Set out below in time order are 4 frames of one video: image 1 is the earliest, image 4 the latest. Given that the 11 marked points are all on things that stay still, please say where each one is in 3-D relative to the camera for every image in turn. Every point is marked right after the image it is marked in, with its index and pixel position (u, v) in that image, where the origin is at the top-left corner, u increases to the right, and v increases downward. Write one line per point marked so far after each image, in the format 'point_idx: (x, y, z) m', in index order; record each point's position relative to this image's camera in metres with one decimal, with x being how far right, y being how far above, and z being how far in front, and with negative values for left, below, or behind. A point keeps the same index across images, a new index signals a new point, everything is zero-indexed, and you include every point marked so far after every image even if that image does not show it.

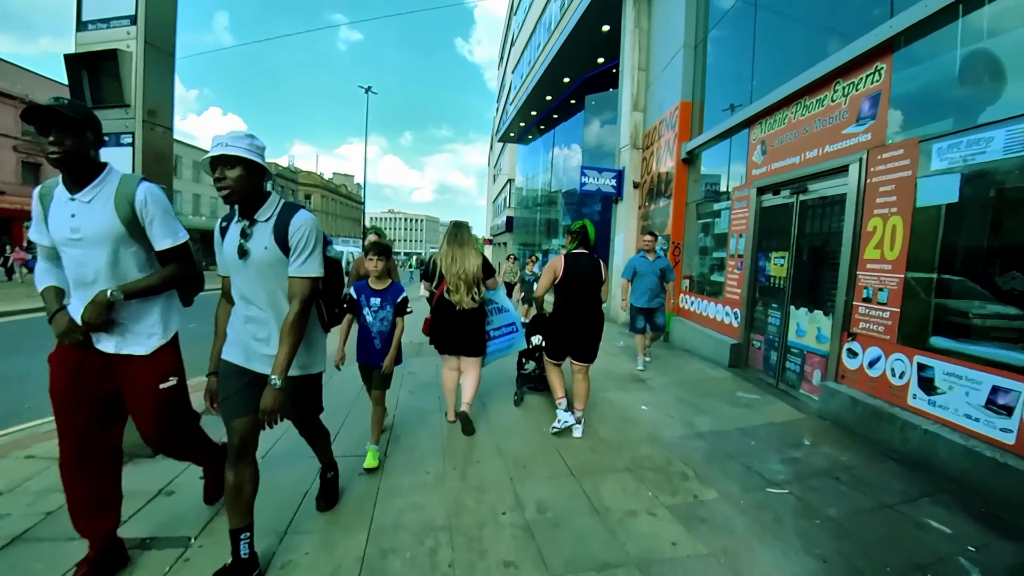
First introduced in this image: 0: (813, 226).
0: (+3.5, +0.7, +5.5) m
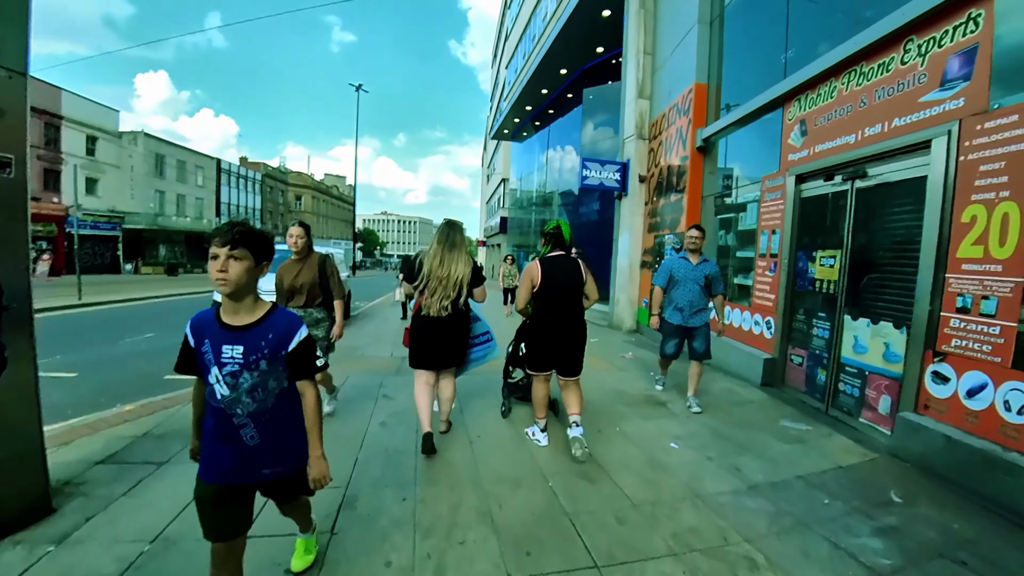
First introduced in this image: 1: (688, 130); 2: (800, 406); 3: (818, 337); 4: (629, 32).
0: (+3.4, +0.6, +4.5) m
1: (+3.0, +2.7, +8.3) m
2: (+3.1, -1.3, +5.1) m
3: (+3.3, -0.5, +5.2) m
4: (+2.7, +5.9, +11.0) m
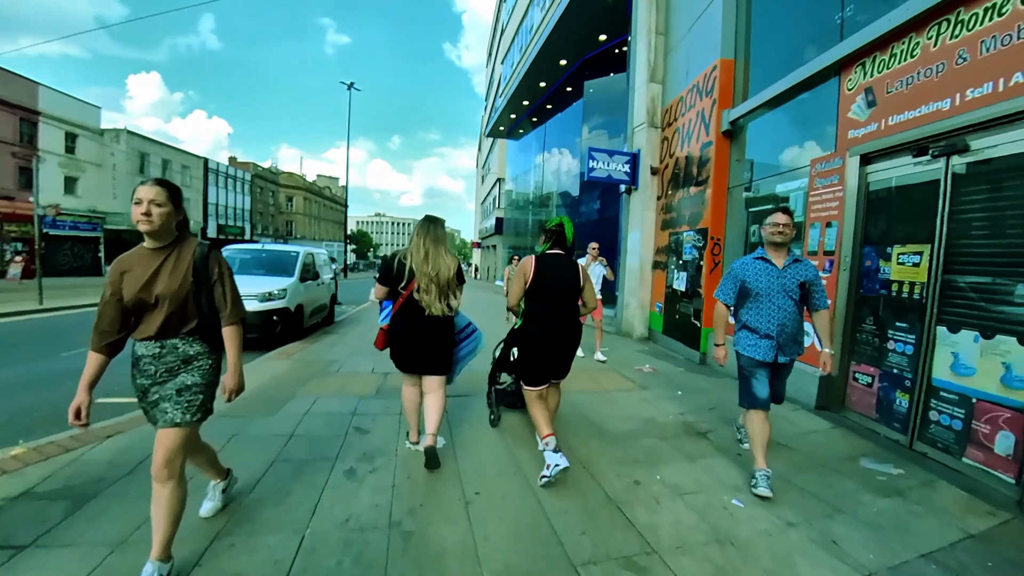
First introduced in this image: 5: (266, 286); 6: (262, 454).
0: (+3.5, +0.6, +3.5) m
1: (+3.0, +2.7, +7.4) m
2: (+3.1, -1.3, +4.2) m
3: (+3.3, -0.6, +4.2) m
4: (+2.6, +5.8, +10.0) m
5: (-4.0, 0.0, +7.8) m
6: (-1.8, -1.2, +3.5) m
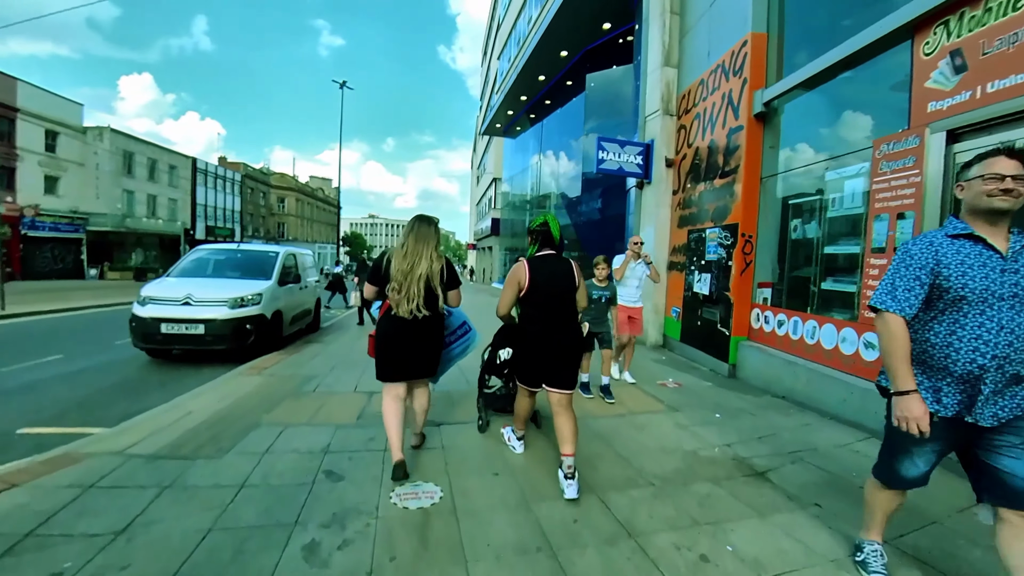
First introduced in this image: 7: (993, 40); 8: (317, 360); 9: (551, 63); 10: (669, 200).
0: (+3.6, +0.6, +2.7) m
1: (+3.1, +2.7, +6.6) m
2: (+3.2, -1.3, +3.3) m
3: (+3.4, -0.6, +3.4) m
4: (+2.7, +5.7, +9.2) m
5: (-4.0, 0.0, +6.9) m
6: (-1.7, -1.2, +2.6) m
7: (+3.6, +1.8, +3.6) m
8: (-2.7, -1.0, +6.6) m
9: (+1.4, +8.1, +17.2) m
10: (+2.8, +1.6, +8.5) m
